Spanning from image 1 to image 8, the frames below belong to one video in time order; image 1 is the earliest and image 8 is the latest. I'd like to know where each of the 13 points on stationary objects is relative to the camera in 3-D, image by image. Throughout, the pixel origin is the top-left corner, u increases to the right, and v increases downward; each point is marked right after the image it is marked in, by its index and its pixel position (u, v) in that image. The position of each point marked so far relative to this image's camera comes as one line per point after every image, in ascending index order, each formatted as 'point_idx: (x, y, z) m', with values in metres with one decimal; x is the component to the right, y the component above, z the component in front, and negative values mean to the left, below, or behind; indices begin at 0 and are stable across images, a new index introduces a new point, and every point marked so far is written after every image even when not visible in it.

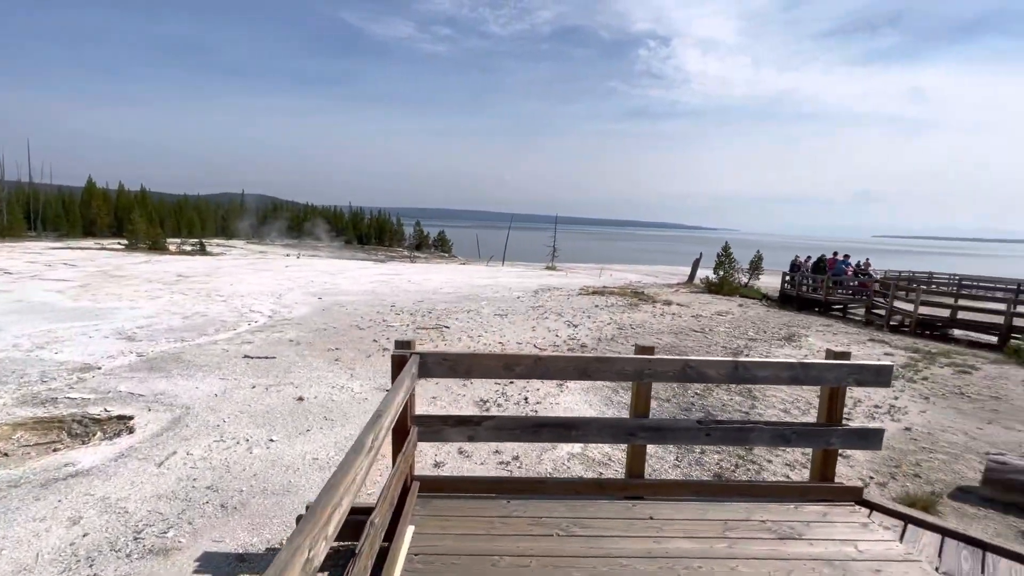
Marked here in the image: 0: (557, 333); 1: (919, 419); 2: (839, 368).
0: (+1.2, -1.3, +13.5) m
1: (+6.8, -2.2, +8.0) m
2: (+2.5, -0.6, +3.6) m
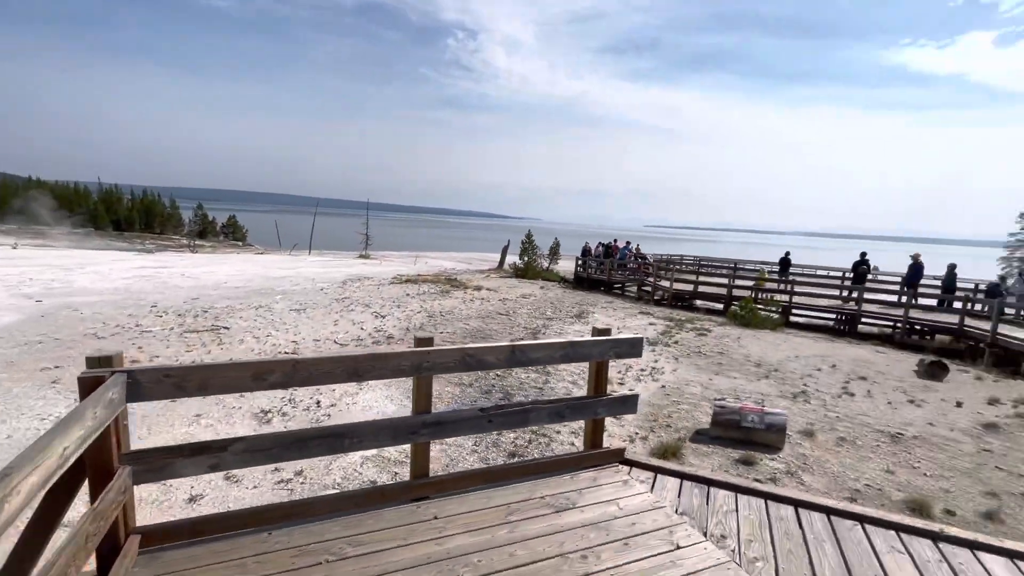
0: (-4.0, -1.0, +12.6) m
1: (+3.2, -1.8, +9.6) m
2: (+0.7, -0.5, +3.9) m
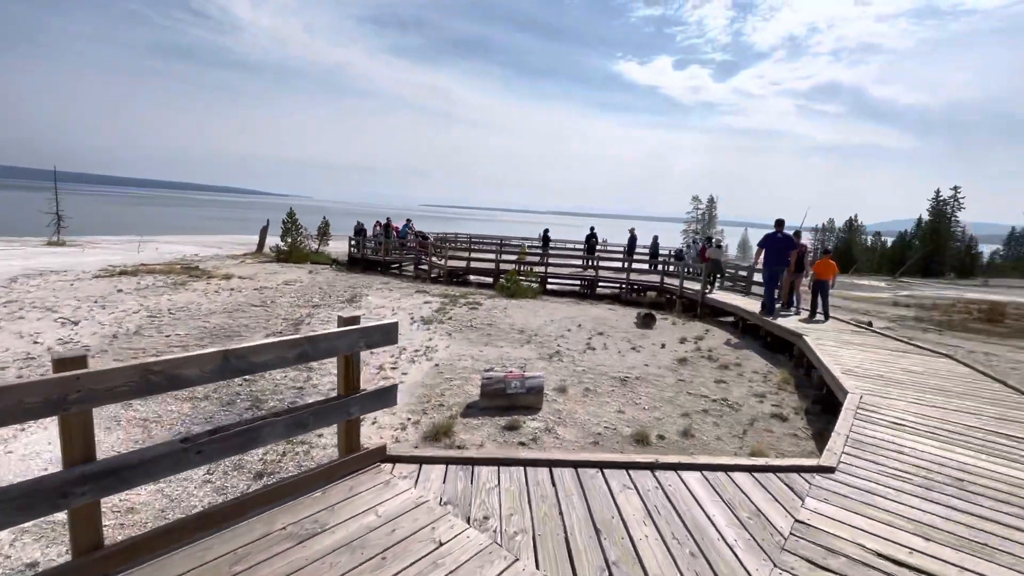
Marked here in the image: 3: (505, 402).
0: (-9.2, -1.0, +9.2) m
1: (-1.4, -1.3, +9.6) m
2: (-1.2, -0.3, +3.4) m
3: (-0.1, -1.6, +6.7) m
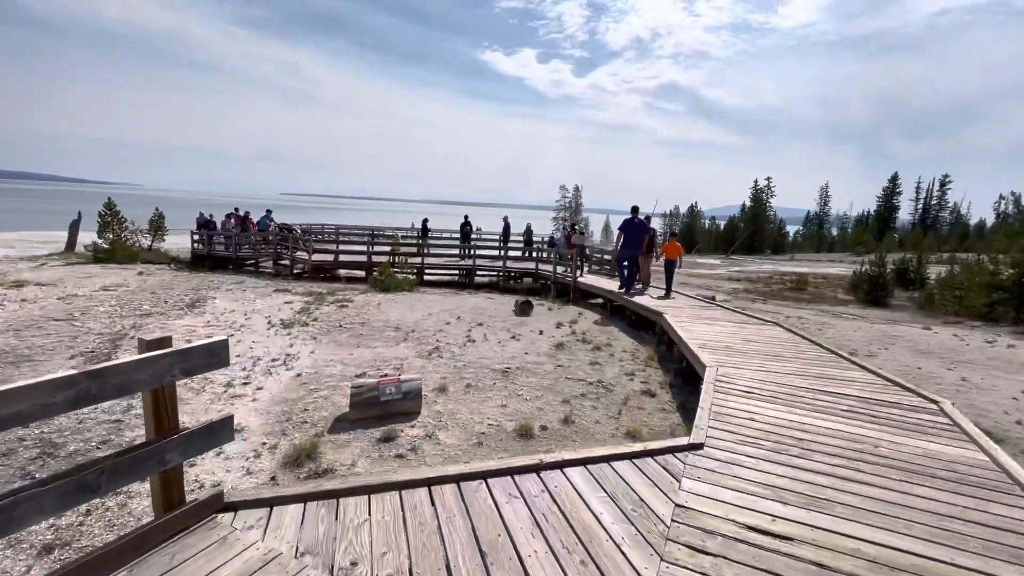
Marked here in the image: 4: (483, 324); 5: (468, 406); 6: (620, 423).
0: (-11.1, -1.4, +6.3) m
1: (-3.7, -1.3, +8.6) m
2: (-2.0, -0.4, +2.6) m
3: (-1.7, -1.6, +6.1) m
4: (-0.7, -0.9, +12.2) m
5: (-0.6, -1.7, +6.8) m
6: (+1.5, -1.9, +6.7) m
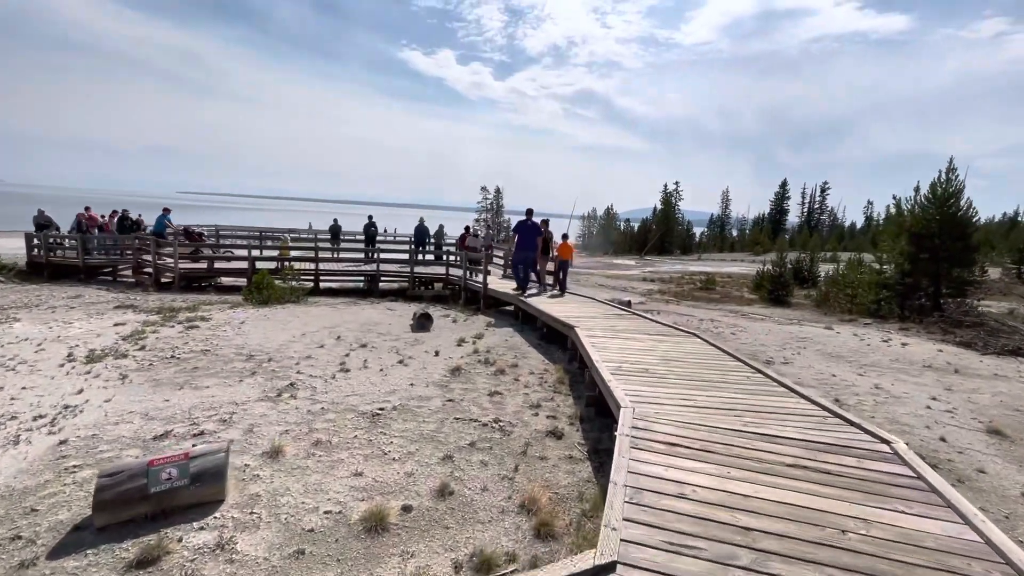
0: (-12.4, -1.8, +2.7) m
1: (-5.4, -1.6, +6.2) m
2: (-2.8, -0.7, +0.5) m
3: (-3.1, -1.8, +4.1) m
4: (-3.1, -1.2, +10.2) m
5: (-2.1, -1.9, +4.9) m
6: (0.0, -2.1, +5.1) m
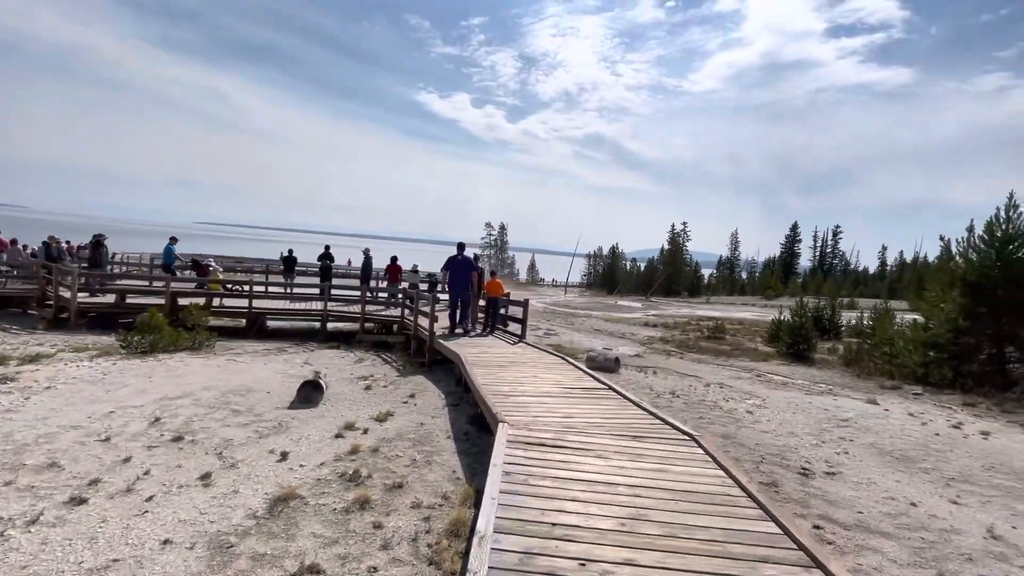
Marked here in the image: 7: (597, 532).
0: (-13.9, -1.9, -0.7) m
1: (-6.9, -2.1, +2.7) m
2: (-4.3, -0.8, -2.9) m
3: (-4.6, -2.2, +0.5) m
4: (-4.5, -2.1, +6.7) m
5: (-3.6, -2.4, +1.3) m
6: (-1.5, -2.6, +1.4) m
7: (+0.7, -1.9, +3.8) m
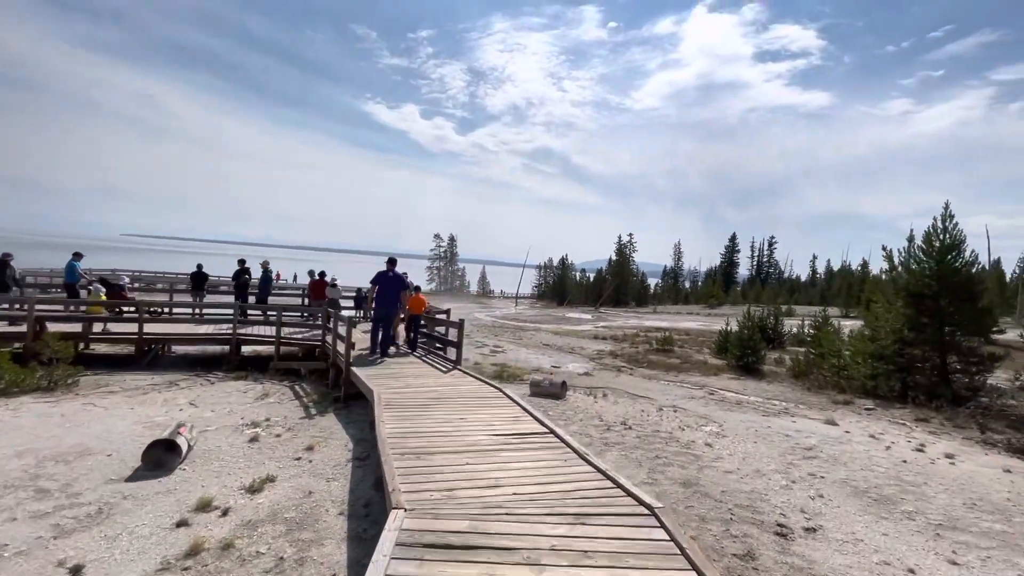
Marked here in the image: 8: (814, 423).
0: (-14.1, -2.2, -3.7) m
1: (-7.4, -2.4, +0.3) m
2: (-4.4, -0.9, -5.0) m
3: (-4.9, -2.4, -1.6) m
4: (-5.5, -2.4, +4.6) m
5: (-4.0, -2.6, -0.7) m
6: (-1.9, -2.8, -0.4) m
7: (0.0, -2.1, +2.2) m
8: (+7.7, -3.5, +12.2) m
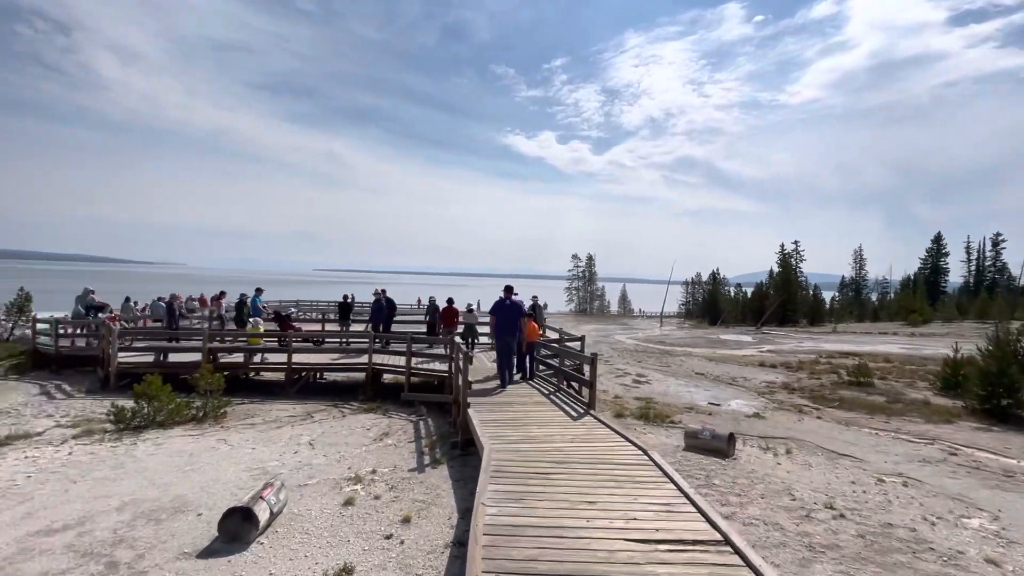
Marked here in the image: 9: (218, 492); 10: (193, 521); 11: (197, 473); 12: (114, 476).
0: (-15.1, -2.7, -1.5) m
1: (-7.5, -2.8, +0.5) m
2: (-6.2, -1.0, -5.4) m
3: (-5.7, -2.7, -2.1) m
4: (-4.4, -2.9, +3.9) m
5: (-4.6, -2.8, -1.5) m
6: (-2.4, -3.0, -1.8) m
7: (+0.1, -2.3, +0.1) m
8: (+10.4, -3.7, +7.4) m
9: (-4.3, -3.0, +7.1) m
10: (-4.1, -2.9, +6.2) m
11: (-5.1, -3.0, +7.8) m
12: (-6.4, -3.0, +7.8) m
